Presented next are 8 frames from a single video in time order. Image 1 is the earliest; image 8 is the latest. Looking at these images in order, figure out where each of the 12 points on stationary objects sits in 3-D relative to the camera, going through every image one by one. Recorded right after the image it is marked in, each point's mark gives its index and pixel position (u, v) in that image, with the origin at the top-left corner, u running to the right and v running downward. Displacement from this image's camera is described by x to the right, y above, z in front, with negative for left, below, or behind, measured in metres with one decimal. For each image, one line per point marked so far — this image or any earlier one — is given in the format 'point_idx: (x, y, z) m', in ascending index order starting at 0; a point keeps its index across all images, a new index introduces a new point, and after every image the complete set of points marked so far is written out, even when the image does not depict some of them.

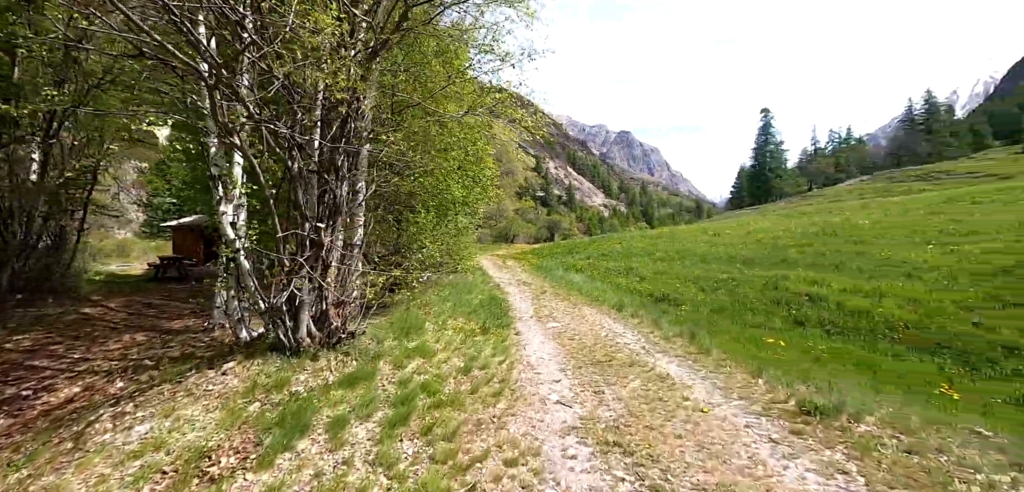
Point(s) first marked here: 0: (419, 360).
0: (-1.9, -2.3, +9.0) m
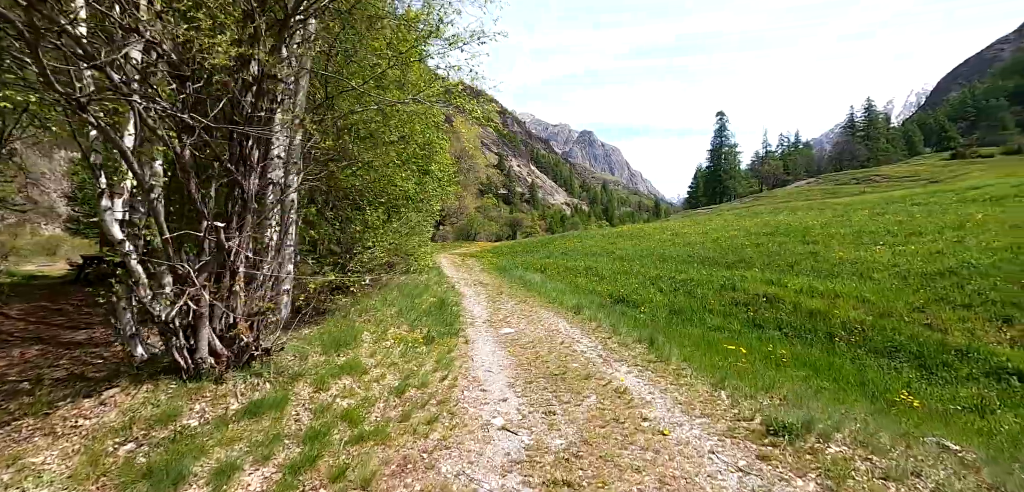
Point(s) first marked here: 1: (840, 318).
0: (-2.9, -2.3, +7.8) m
1: (+9.7, -2.1, +13.3) m
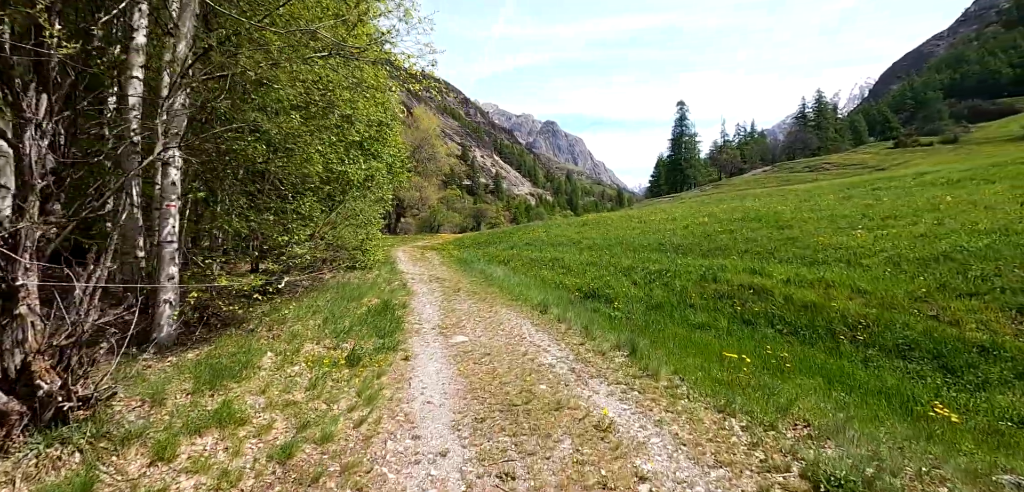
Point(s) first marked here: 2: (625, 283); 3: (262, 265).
0: (-3.6, -2.2, +5.4) m
1: (+8.5, -1.7, +11.7) m
2: (+4.3, -1.4, +17.1) m
3: (-7.3, -0.6, +13.2) m
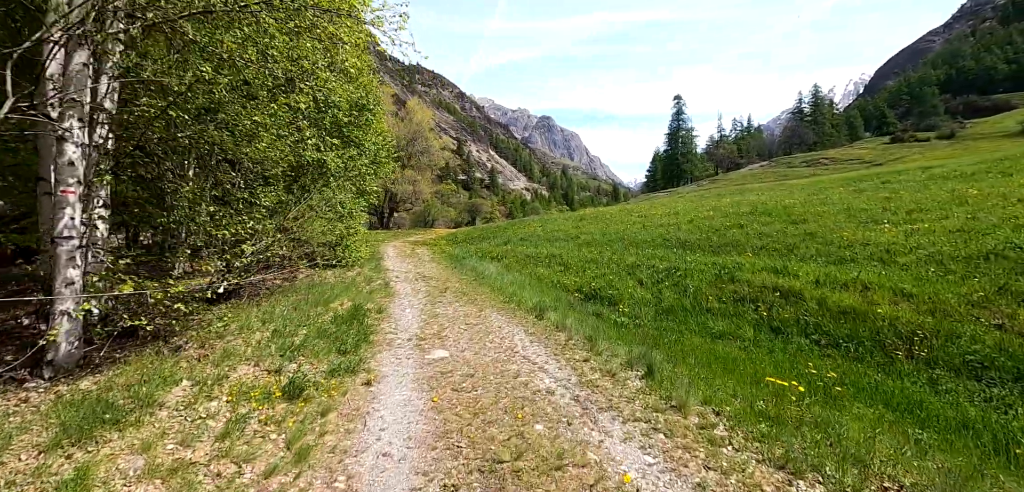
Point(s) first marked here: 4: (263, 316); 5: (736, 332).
0: (-3.7, -2.2, +3.5) m
1: (+8.3, -1.6, +10.0) m
2: (+4.0, -1.3, +15.4) m
3: (-7.5, -0.5, +11.3) m
4: (-5.6, -1.6, +10.2) m
5: (+5.4, -2.1, +10.8) m
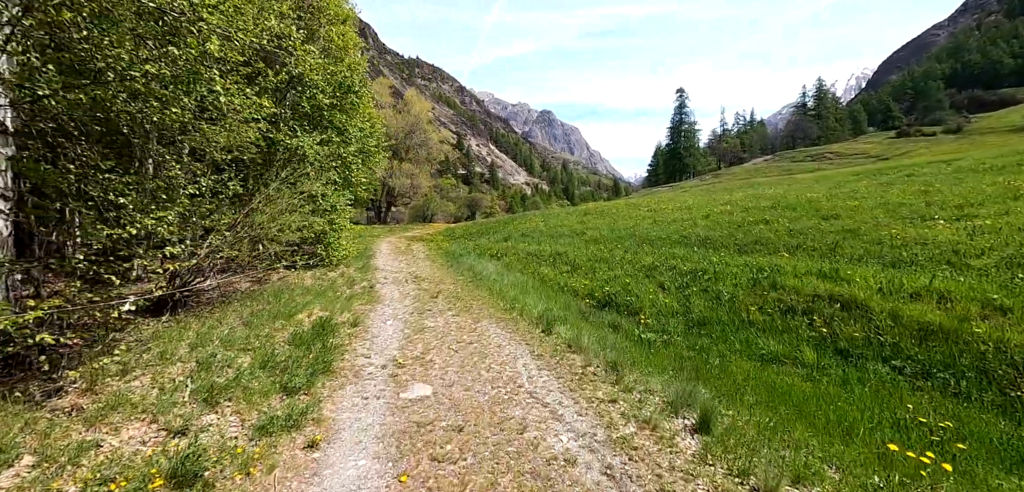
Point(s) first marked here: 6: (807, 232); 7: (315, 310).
0: (-3.7, -2.3, +1.4) m
1: (+8.4, -1.7, +7.9) m
2: (+4.1, -1.2, +13.3) m
3: (-7.5, -0.5, +9.2) m
4: (-5.6, -1.6, +8.1) m
5: (+5.5, -2.1, +8.7) m
6: (+11.3, +0.5, +17.2) m
7: (-4.9, -1.6, +11.1) m
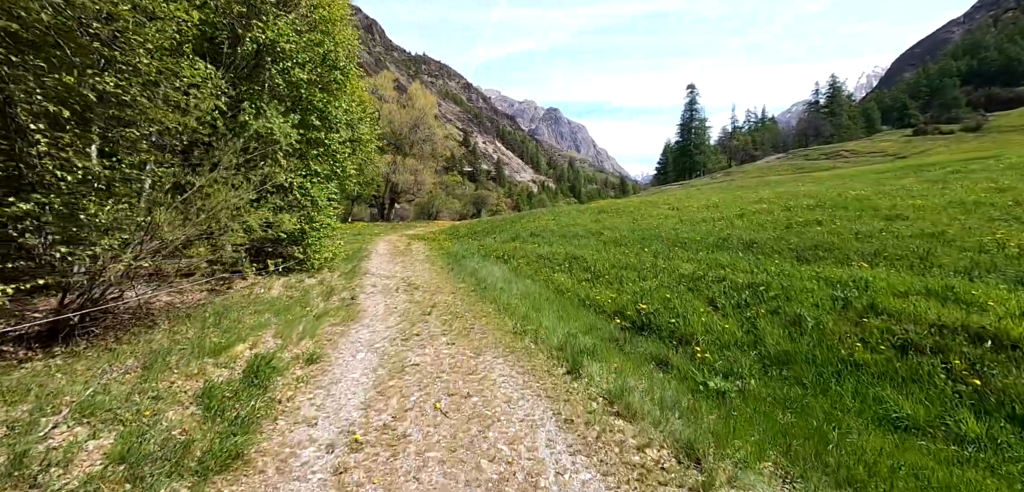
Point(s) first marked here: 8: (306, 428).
0: (-3.6, -2.5, -1.3) m
1: (+8.6, -1.9, +5.0) m
2: (+4.4, -1.4, +10.4) m
3: (-7.3, -0.6, +6.5) m
4: (-5.4, -1.7, +5.4) m
5: (+5.7, -2.3, +5.9) m
6: (+11.6, +0.3, +14.3) m
7: (-4.6, -1.7, +8.4) m
8: (-2.5, -2.2, +5.4) m
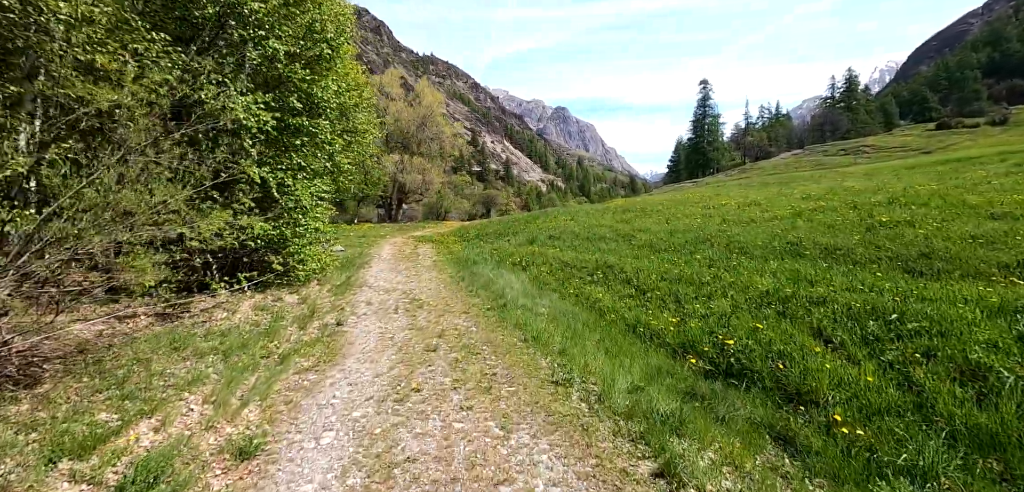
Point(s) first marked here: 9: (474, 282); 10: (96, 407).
0: (-3.2, -2.8, -4.0) m
1: (+9.1, -2.1, +2.0) m
2: (+5.0, -1.6, +7.5) m
3: (-6.7, -0.8, +3.8) m
4: (-4.9, -2.0, +2.6) m
5: (+6.2, -2.5, +2.9) m
6: (+12.3, +0.1, +11.2) m
7: (-4.0, -2.0, +5.6) m
8: (-2.0, -2.4, +2.6) m
9: (-1.3, -1.3, +15.3) m
10: (-4.9, -1.9, +5.2) m
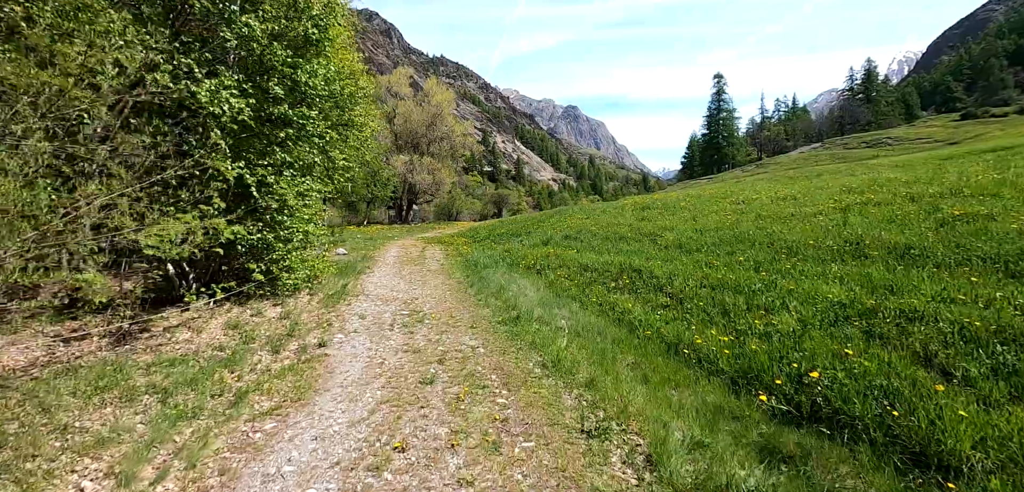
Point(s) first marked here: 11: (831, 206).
0: (-3.2, -2.9, -5.7) m
1: (+9.1, -2.1, +0.1) m
2: (+5.2, -1.6, +5.7) m
3: (-6.6, -1.0, +2.3) m
4: (-4.8, -2.1, +1.1) m
5: (+6.3, -2.5, +1.0) m
6: (+12.6, +0.2, +9.2) m
7: (-3.9, -2.1, +4.0) m
8: (-1.9, -2.5, +0.9) m
9: (-0.9, -1.4, +13.6) m
10: (-4.8, -2.0, +3.6) m
11: (+12.9, +1.6, +18.3) m
